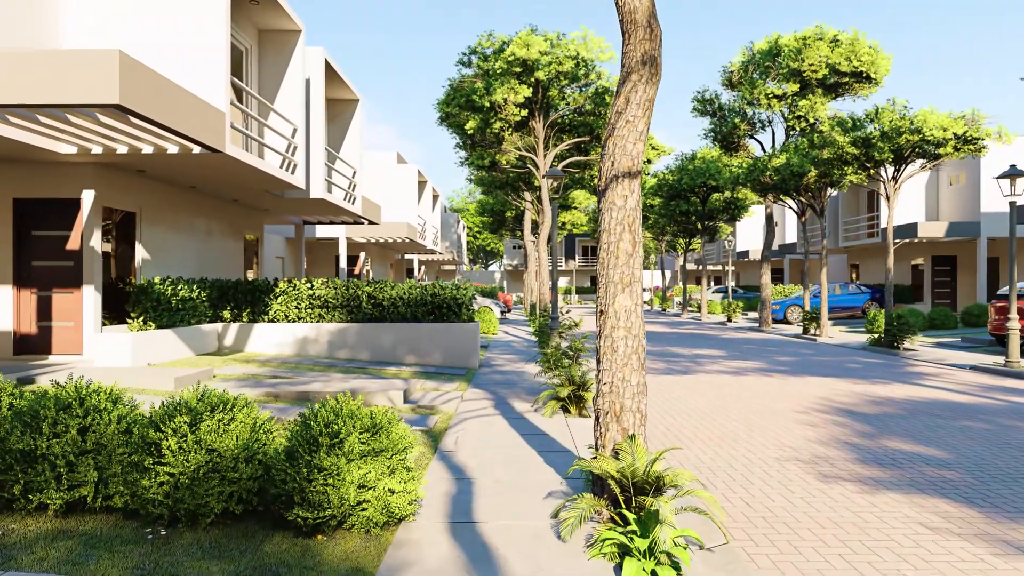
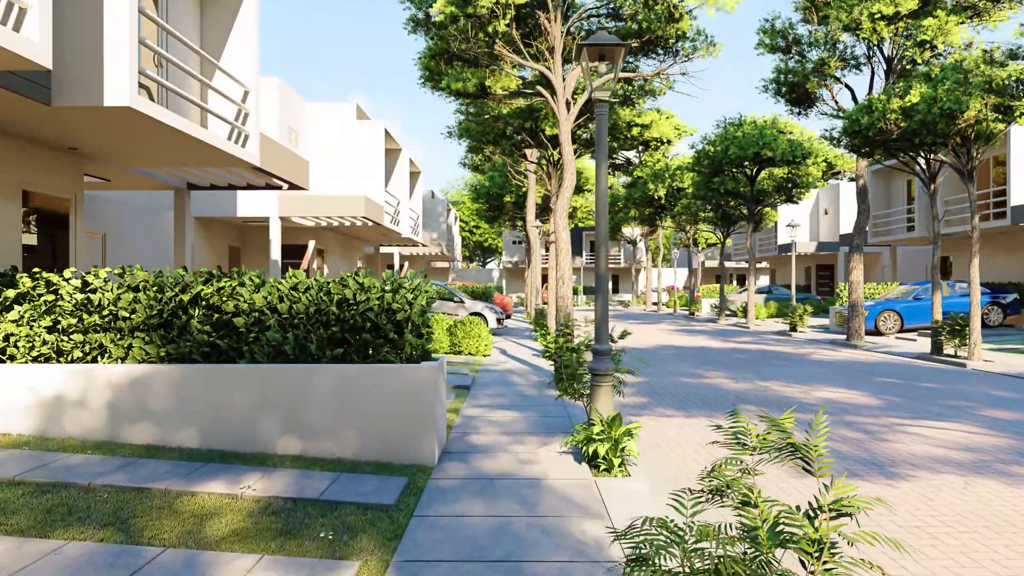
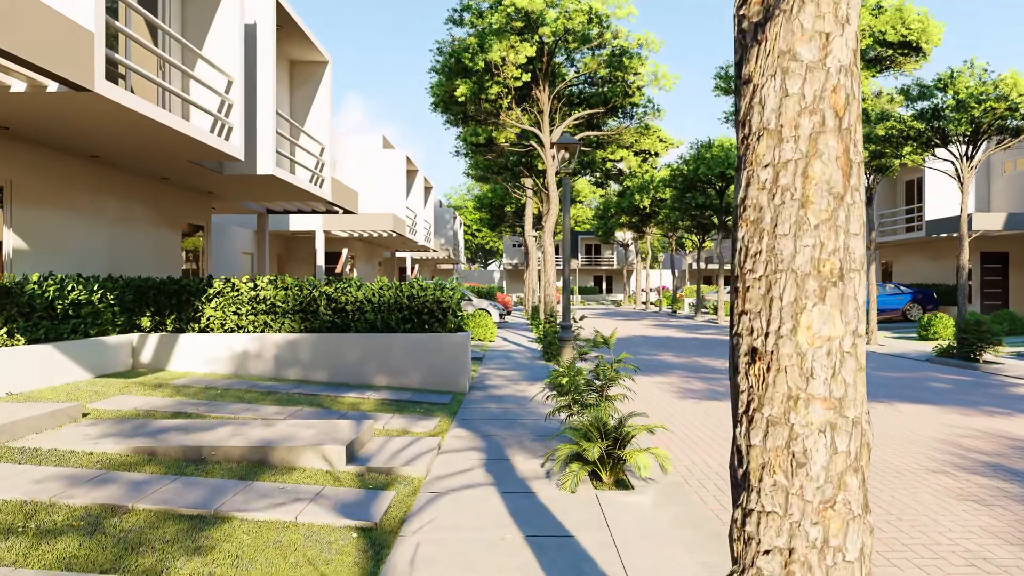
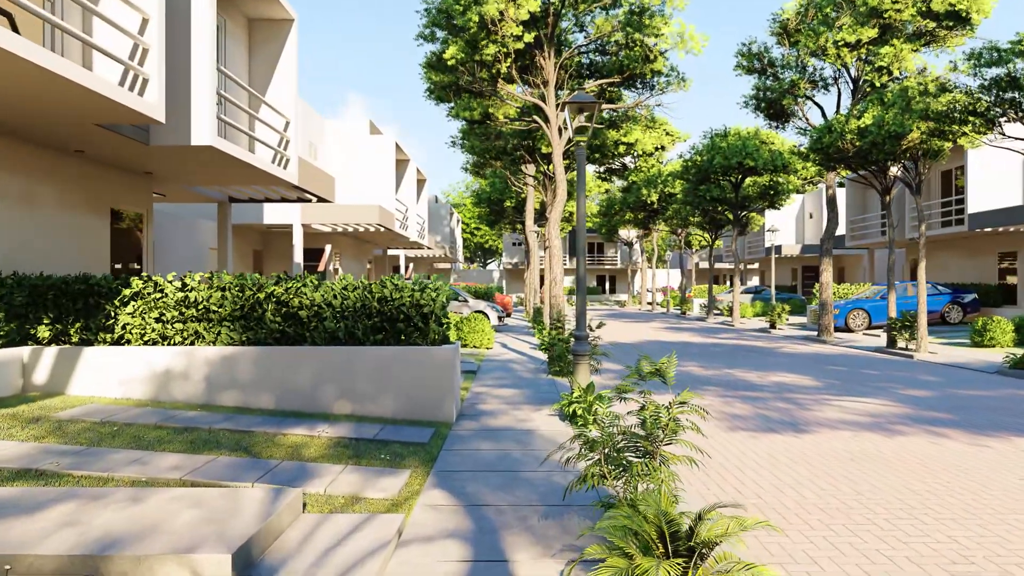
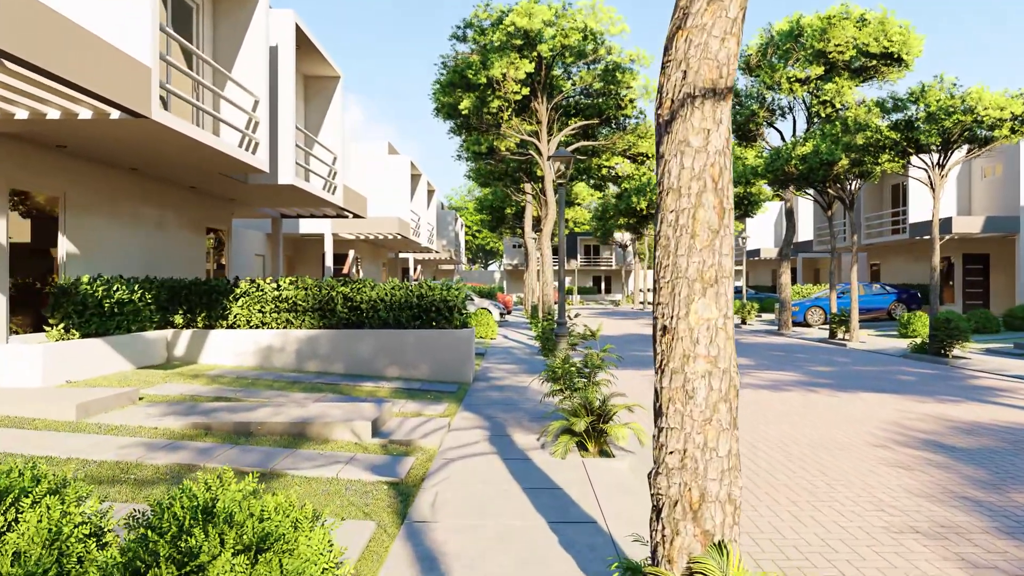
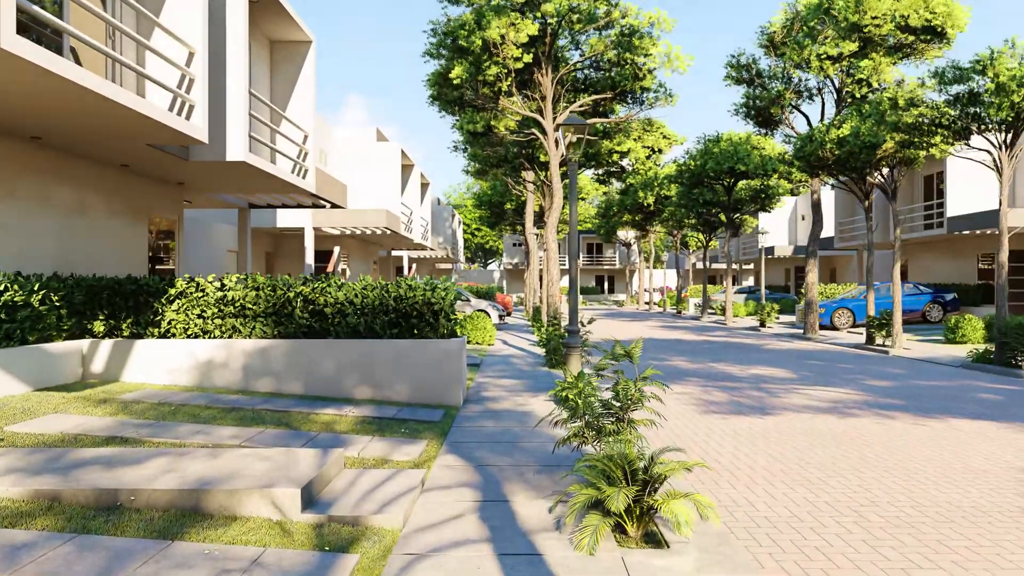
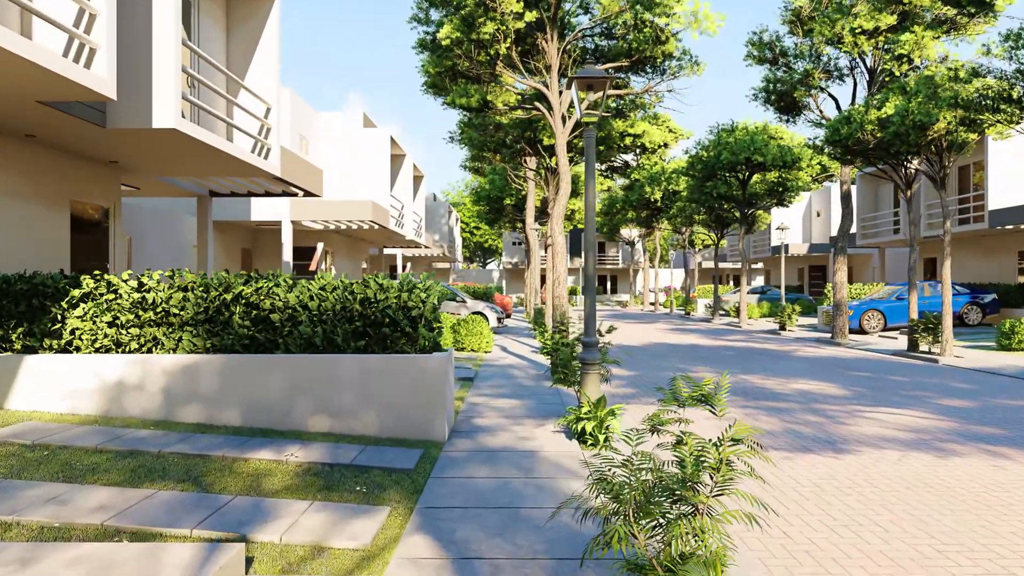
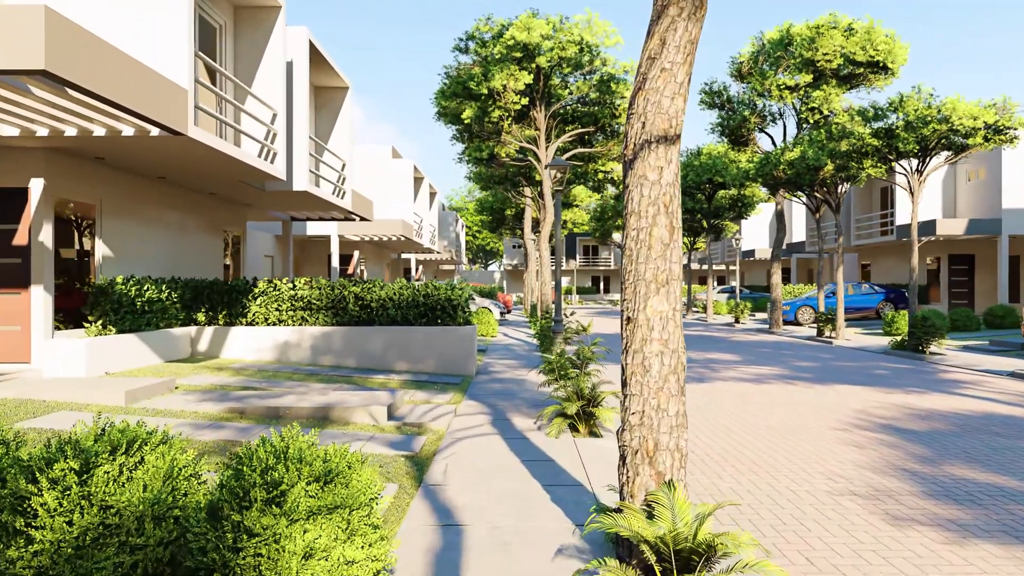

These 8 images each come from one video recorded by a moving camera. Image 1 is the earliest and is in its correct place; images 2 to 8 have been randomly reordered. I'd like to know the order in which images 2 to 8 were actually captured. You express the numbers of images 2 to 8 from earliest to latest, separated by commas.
8, 5, 3, 6, 4, 7, 2
